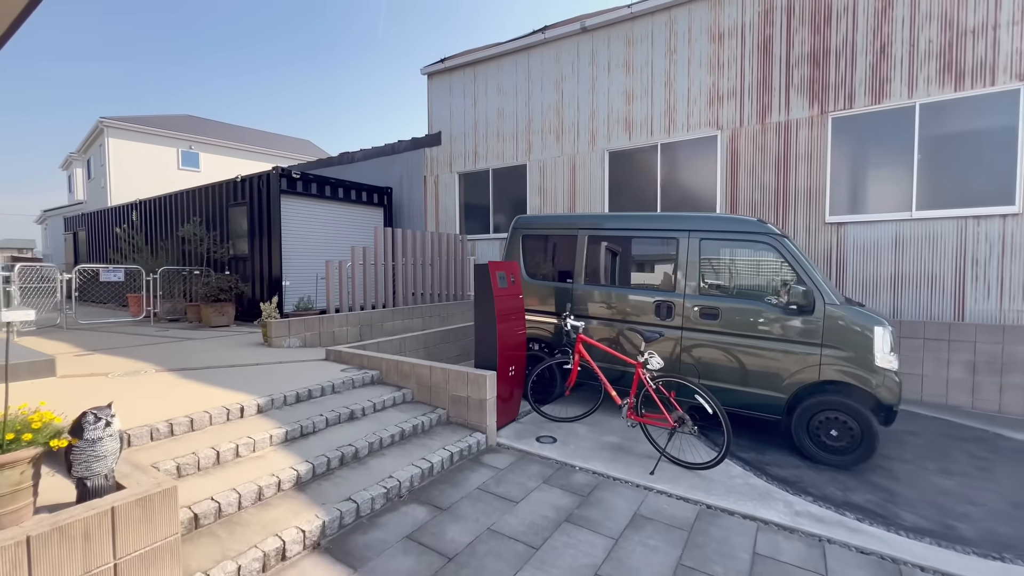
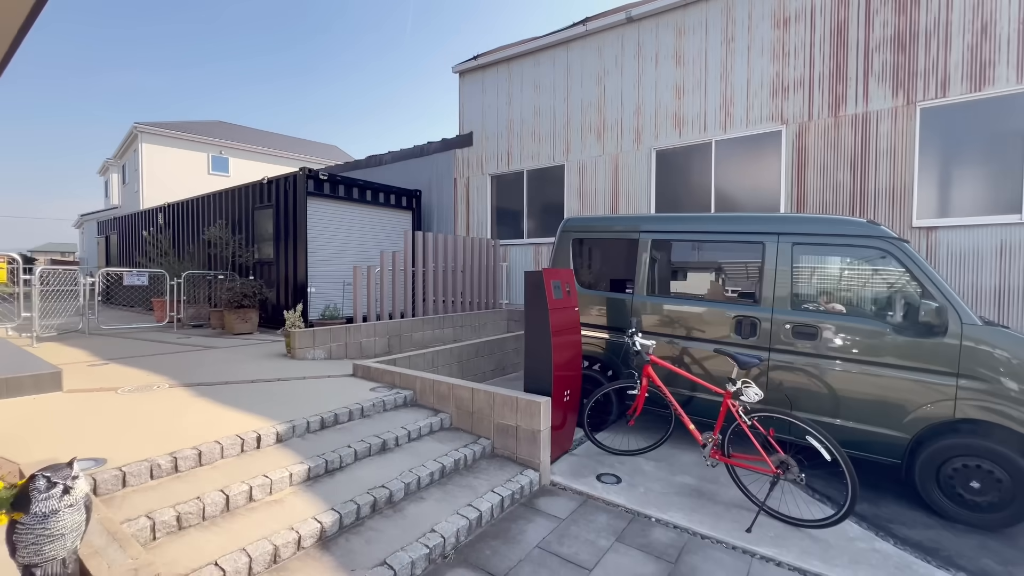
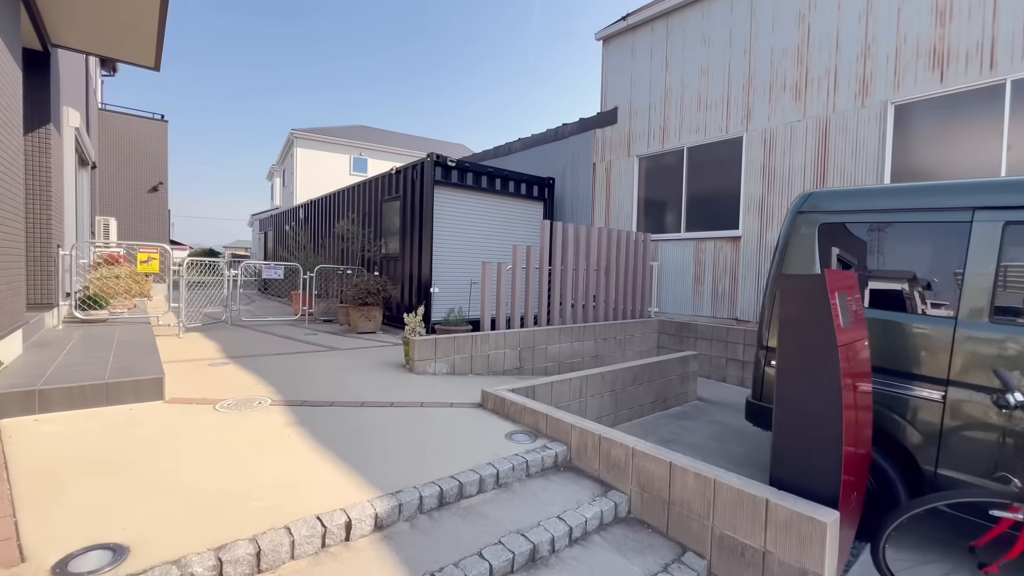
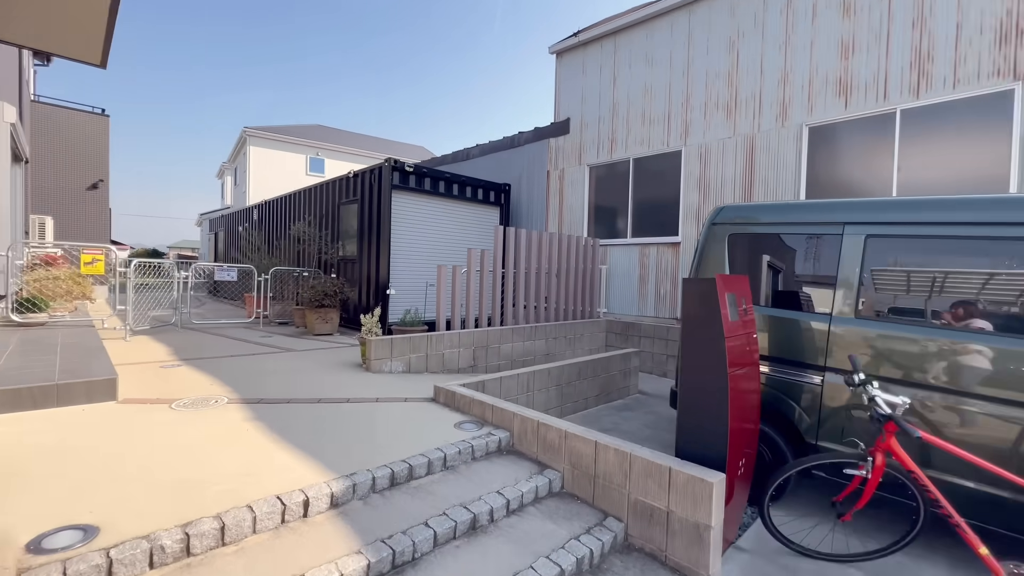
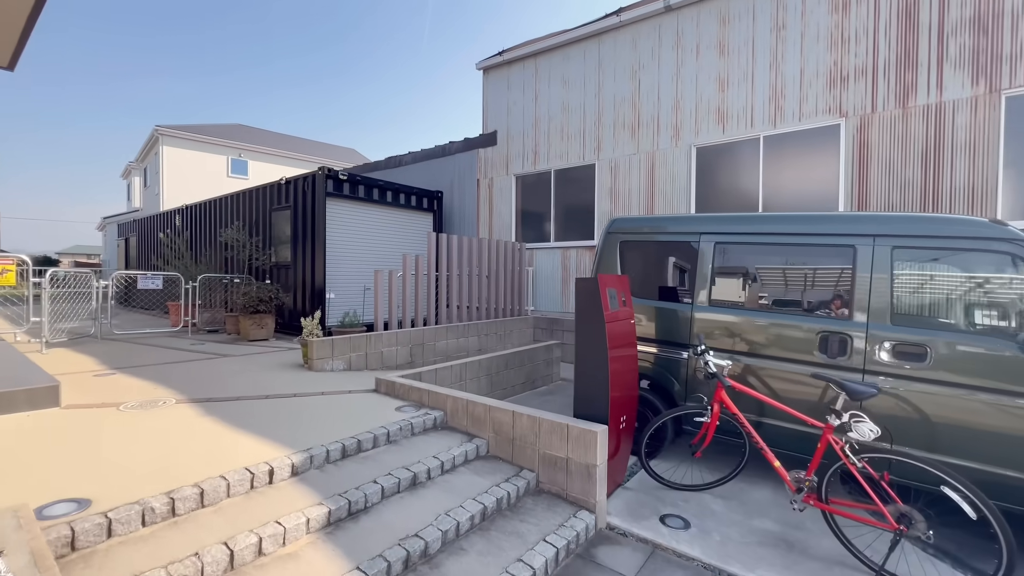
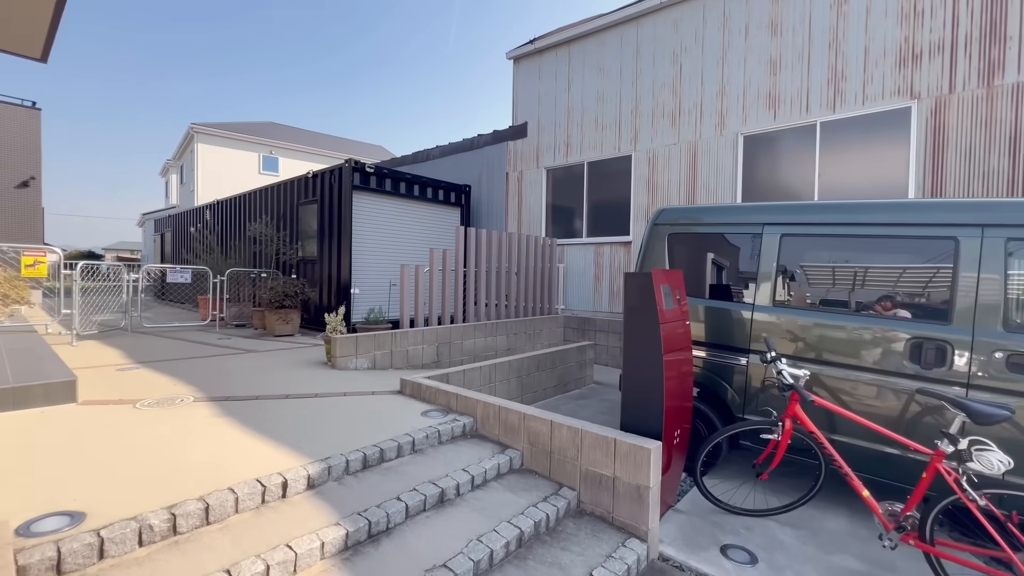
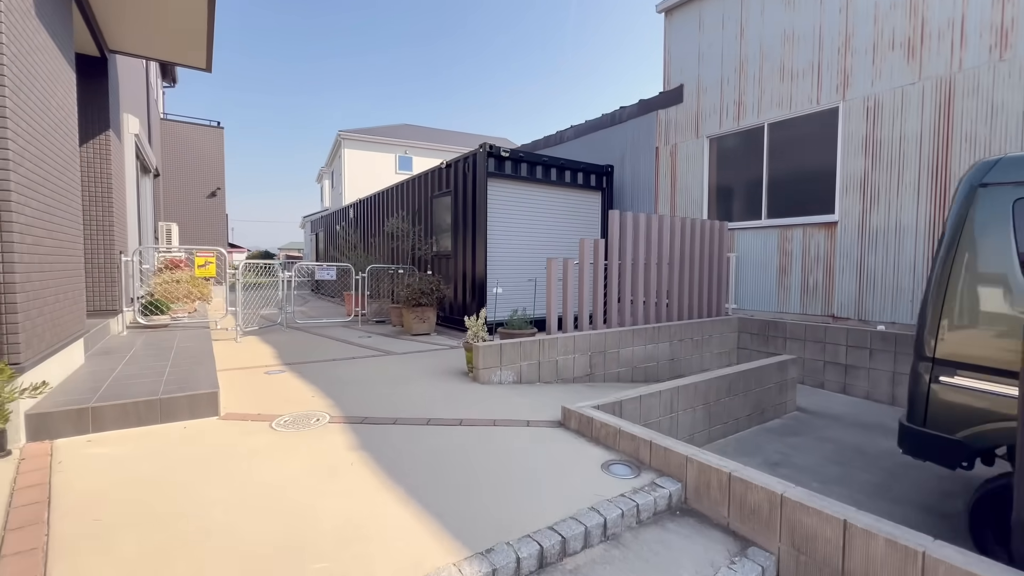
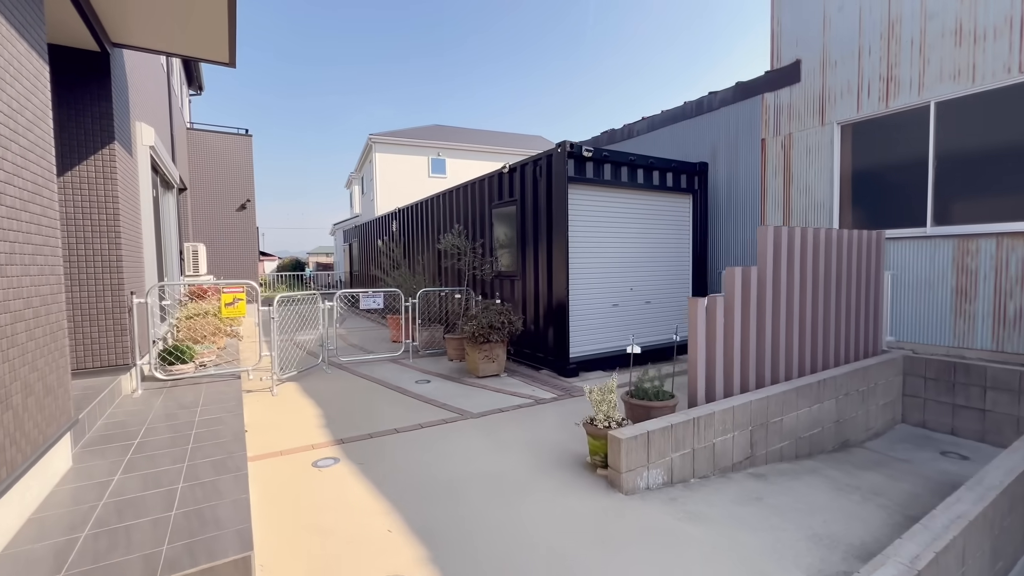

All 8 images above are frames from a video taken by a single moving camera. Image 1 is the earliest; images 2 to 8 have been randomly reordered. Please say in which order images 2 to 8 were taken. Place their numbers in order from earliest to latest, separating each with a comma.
2, 5, 6, 4, 3, 7, 8
